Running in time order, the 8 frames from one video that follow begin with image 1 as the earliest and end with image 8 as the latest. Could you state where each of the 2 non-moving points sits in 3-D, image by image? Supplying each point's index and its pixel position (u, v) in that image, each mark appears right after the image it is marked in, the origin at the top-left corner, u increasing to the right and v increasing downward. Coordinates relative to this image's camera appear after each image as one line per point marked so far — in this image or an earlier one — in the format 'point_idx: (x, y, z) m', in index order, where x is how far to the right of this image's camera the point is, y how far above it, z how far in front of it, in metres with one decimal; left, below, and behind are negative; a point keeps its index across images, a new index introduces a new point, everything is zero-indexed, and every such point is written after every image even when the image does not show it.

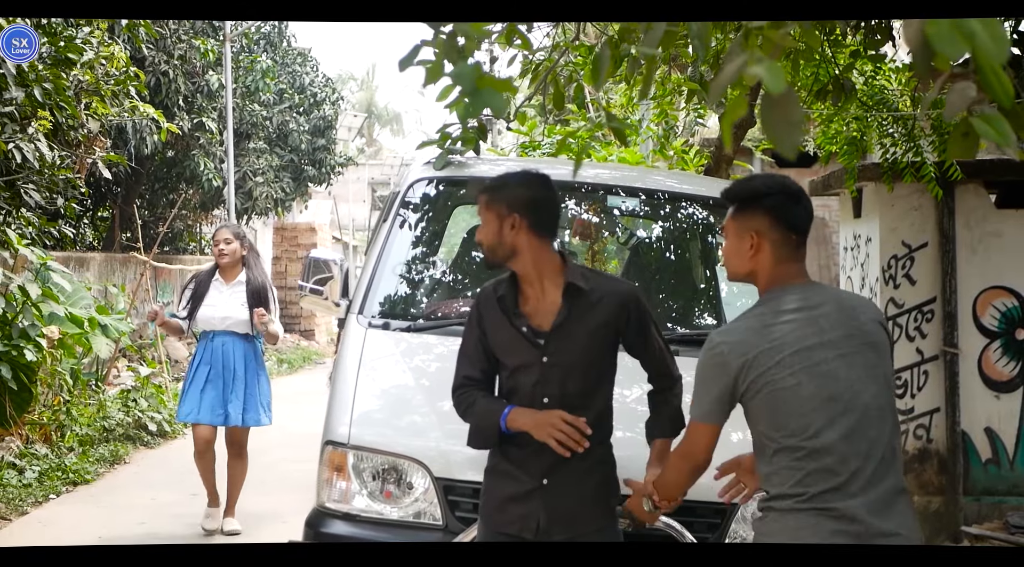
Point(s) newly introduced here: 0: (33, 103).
0: (-2.1, +0.8, +4.6) m
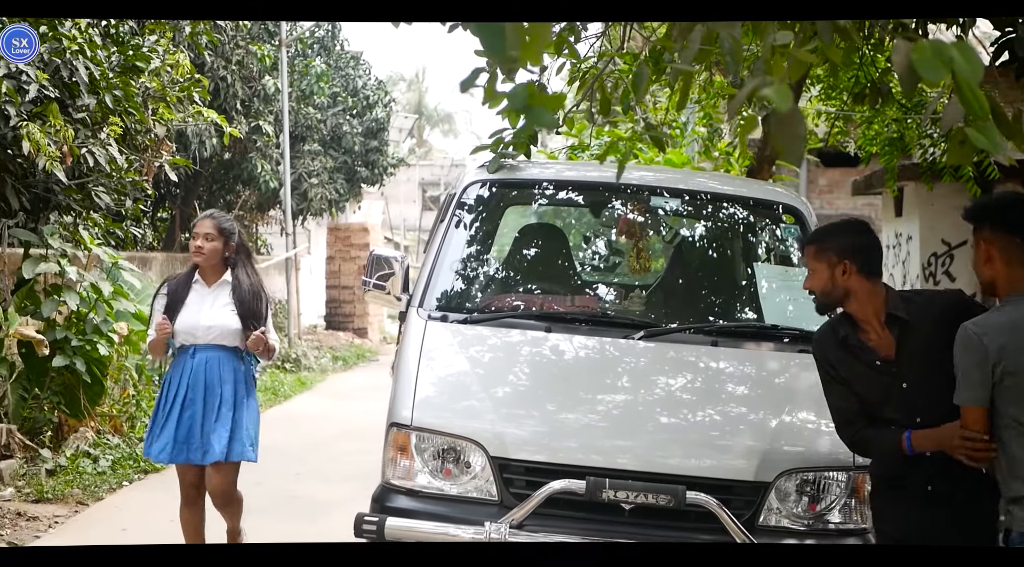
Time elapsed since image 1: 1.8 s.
0: (-1.9, +0.8, +4.9) m
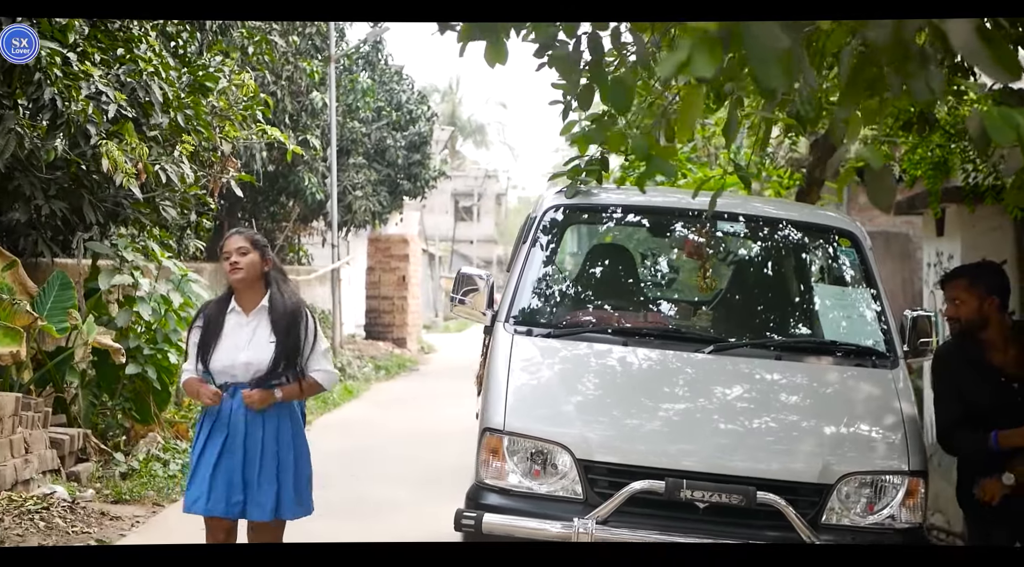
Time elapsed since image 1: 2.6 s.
0: (-1.6, +0.7, +5.2) m
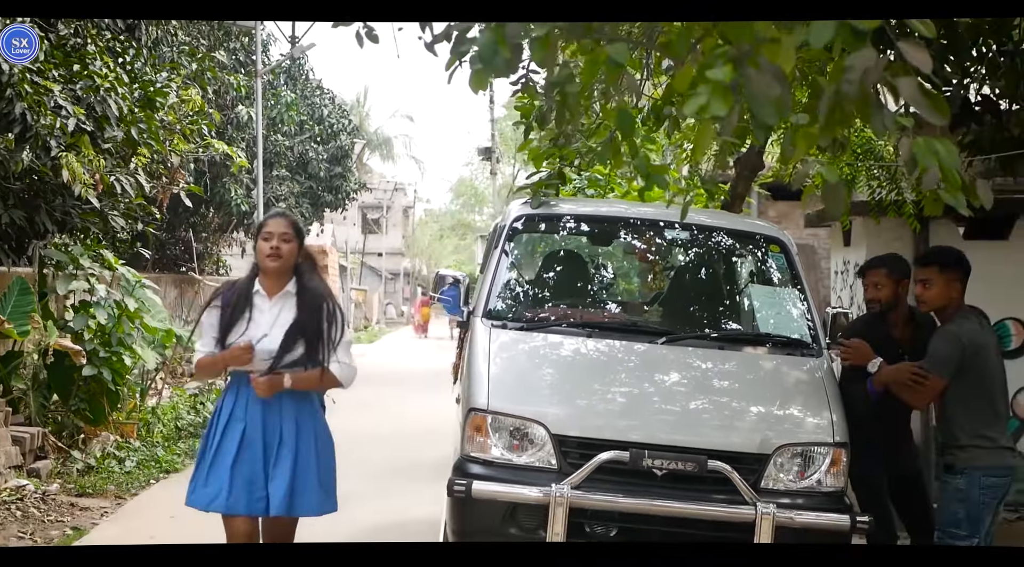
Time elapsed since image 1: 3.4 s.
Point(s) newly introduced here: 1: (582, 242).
0: (-1.9, +0.7, +5.4) m
1: (+0.3, +0.1, +4.0) m
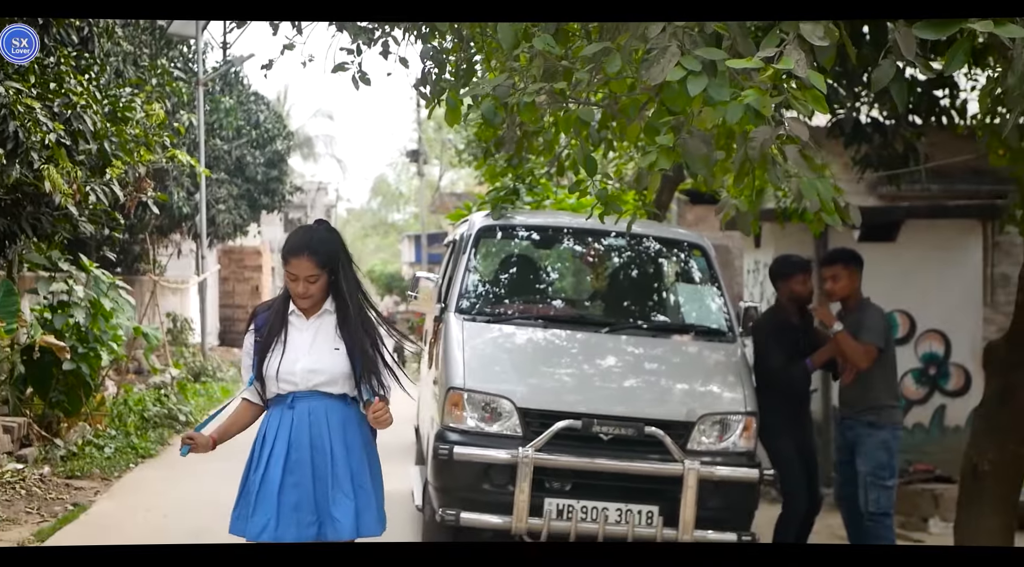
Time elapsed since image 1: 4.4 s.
0: (-2.2, +0.7, +5.8) m
1: (+0.1, +0.2, +4.6) m
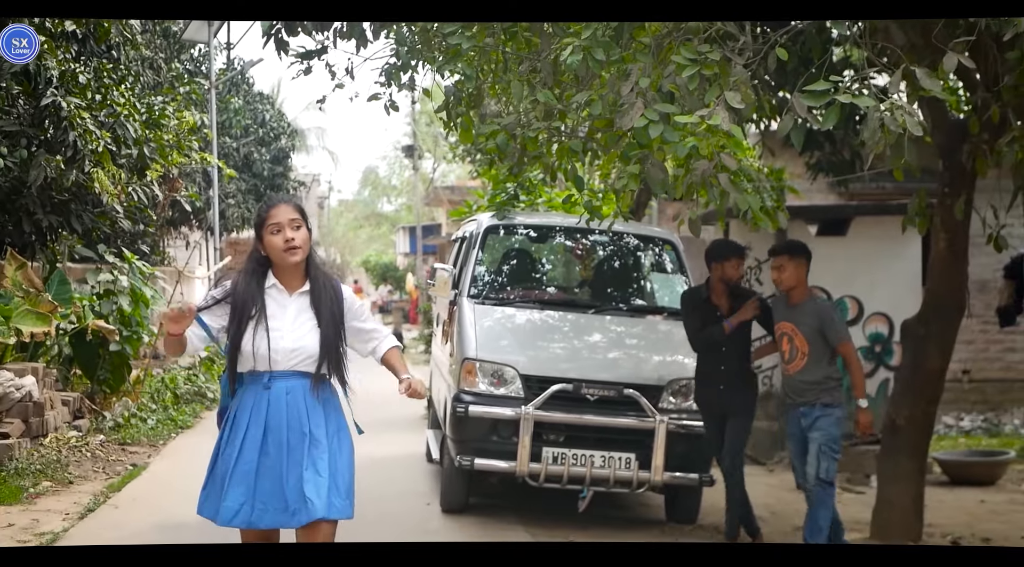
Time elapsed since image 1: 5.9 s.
0: (-2.2, +0.7, +6.6) m
1: (+0.1, +0.2, +5.4) m
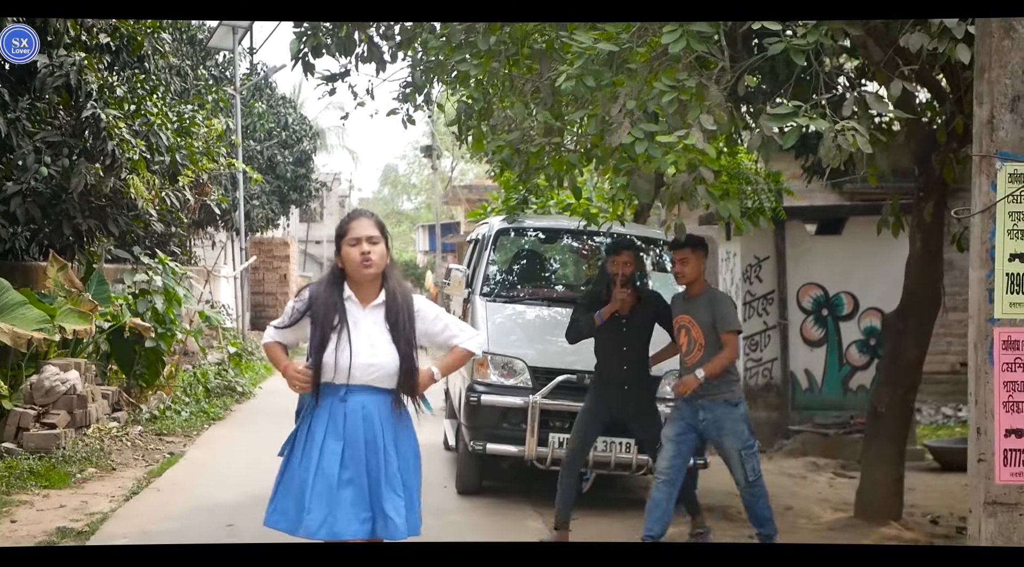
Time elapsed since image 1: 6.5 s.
0: (-2.1, +0.7, +7.0) m
1: (+0.1, +0.2, +5.7) m
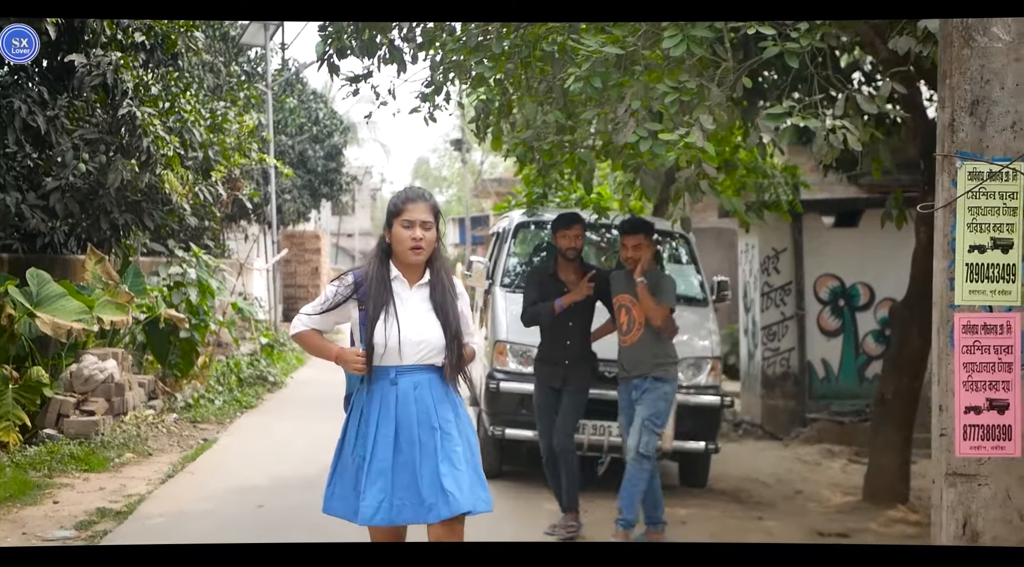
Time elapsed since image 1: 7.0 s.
0: (-2.0, +0.8, +7.2) m
1: (+0.2, +0.3, +5.9) m
